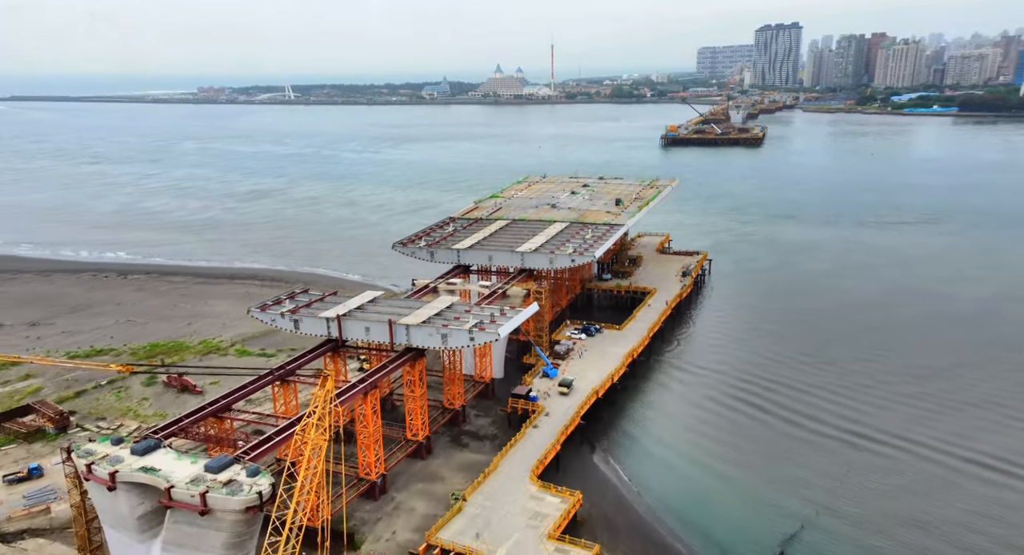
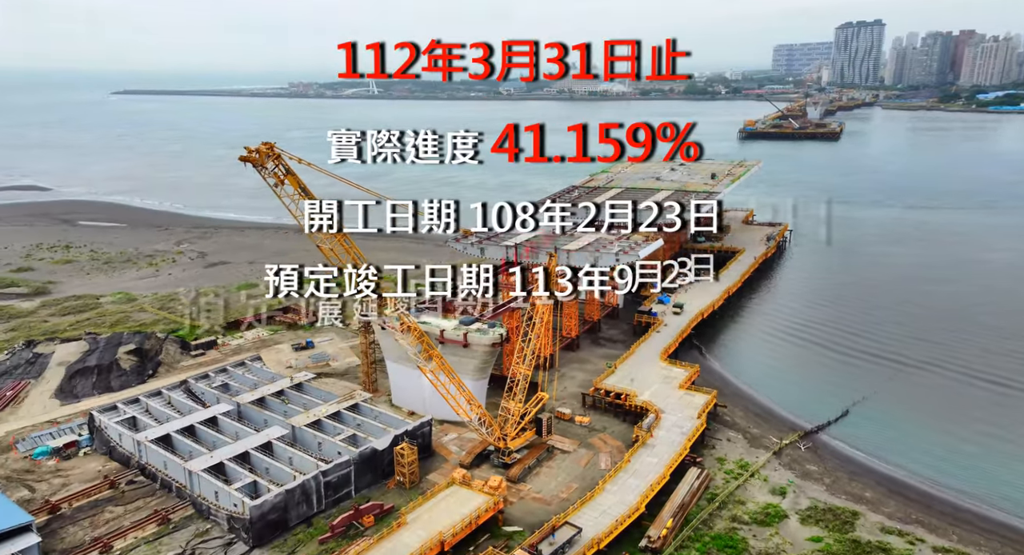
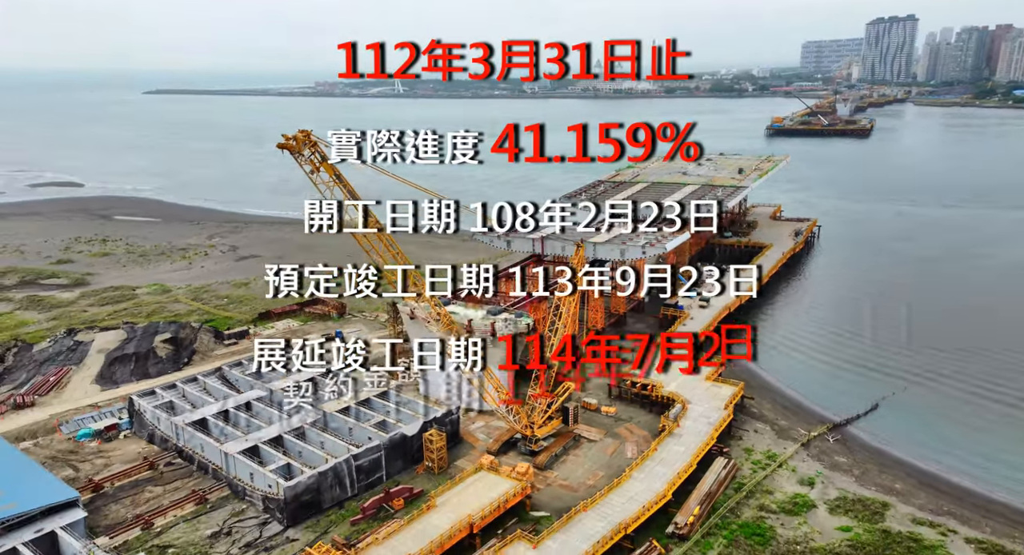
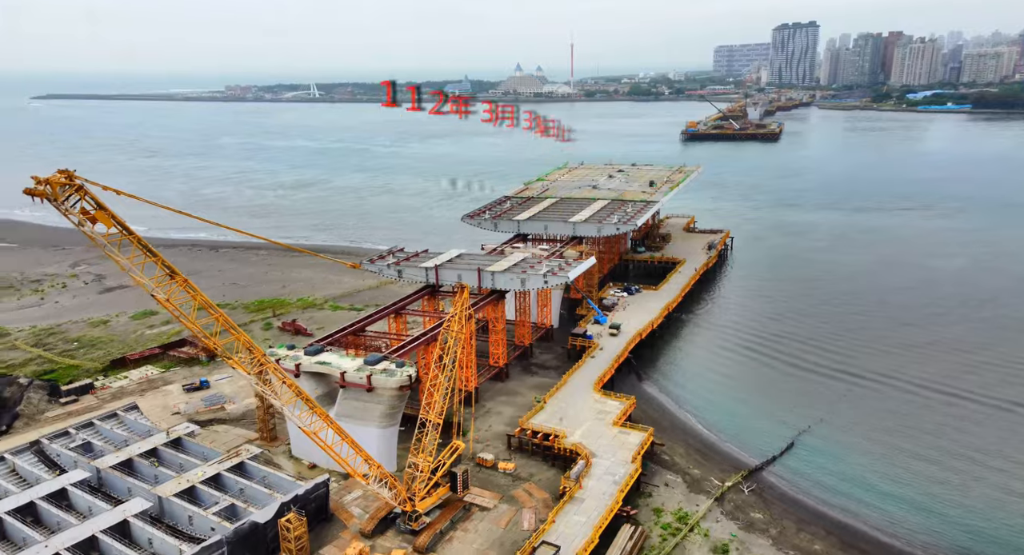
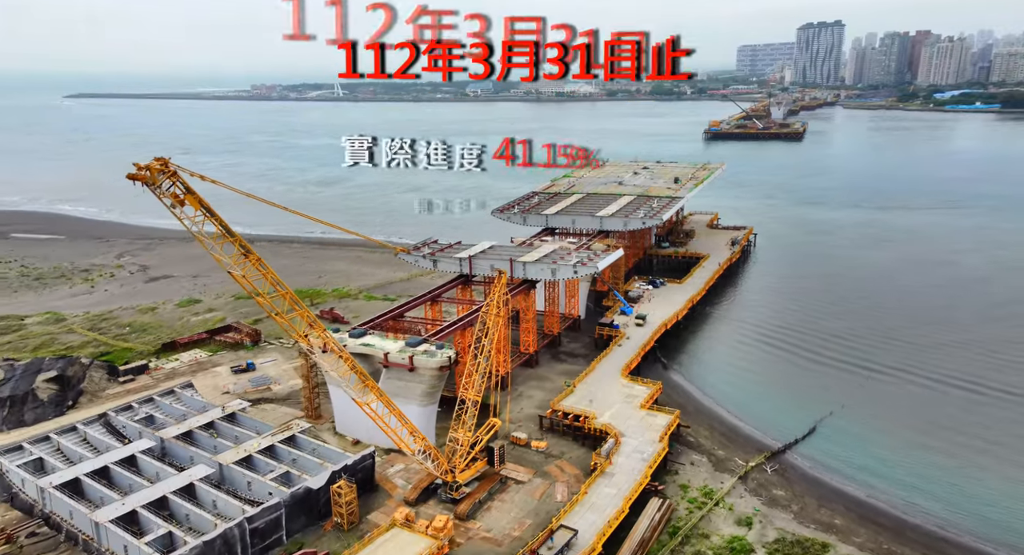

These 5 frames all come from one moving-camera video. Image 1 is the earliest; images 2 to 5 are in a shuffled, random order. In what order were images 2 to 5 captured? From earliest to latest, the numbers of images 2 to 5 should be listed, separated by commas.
4, 5, 2, 3
